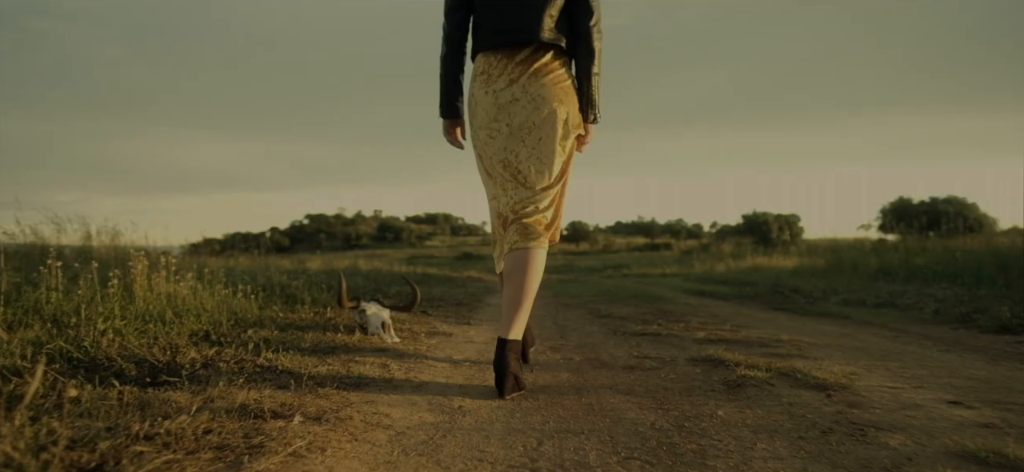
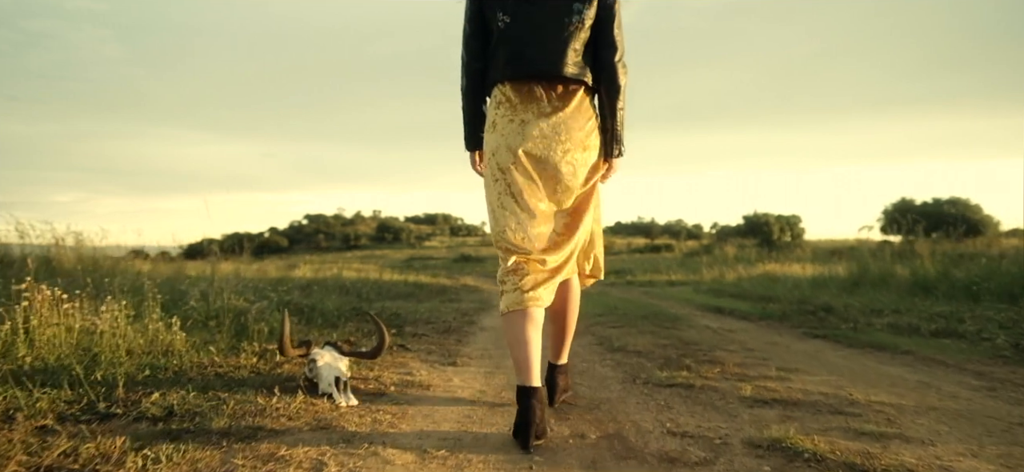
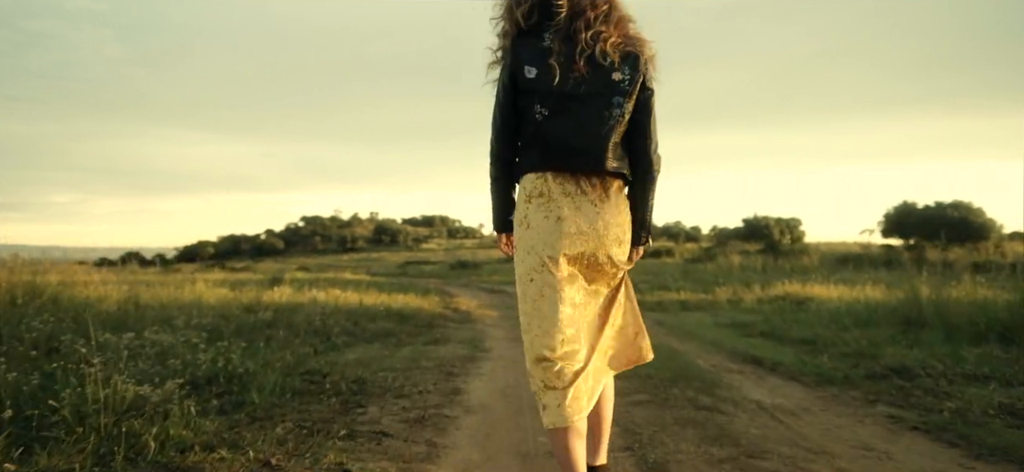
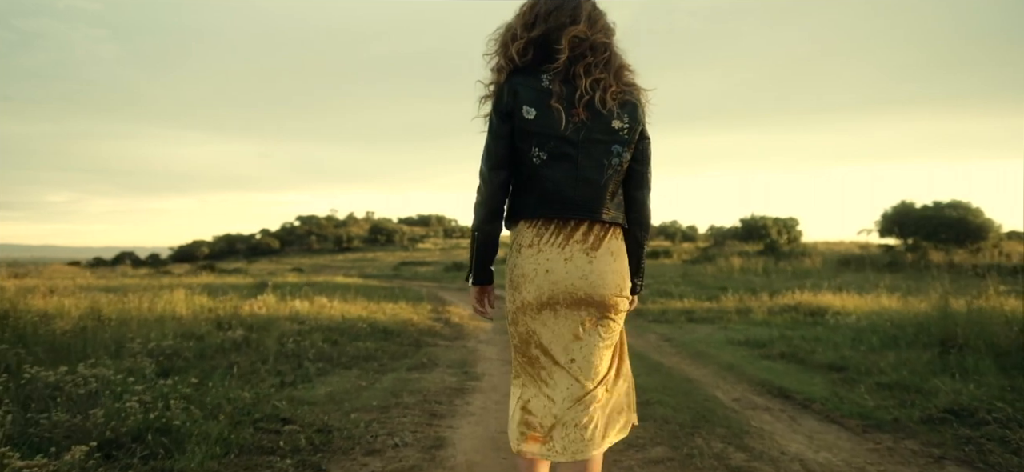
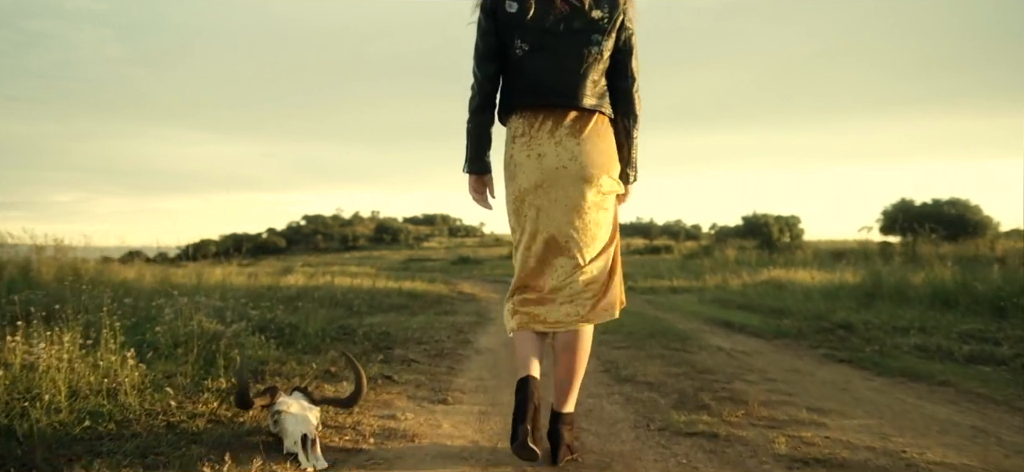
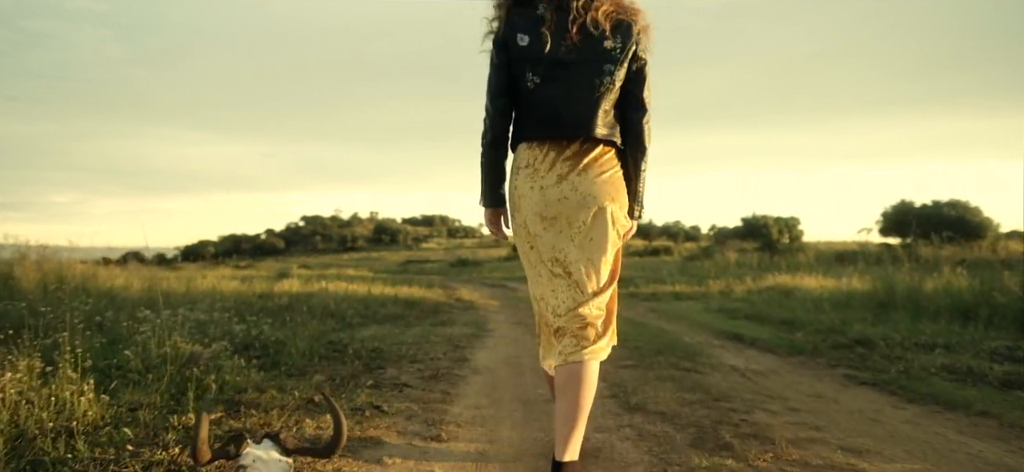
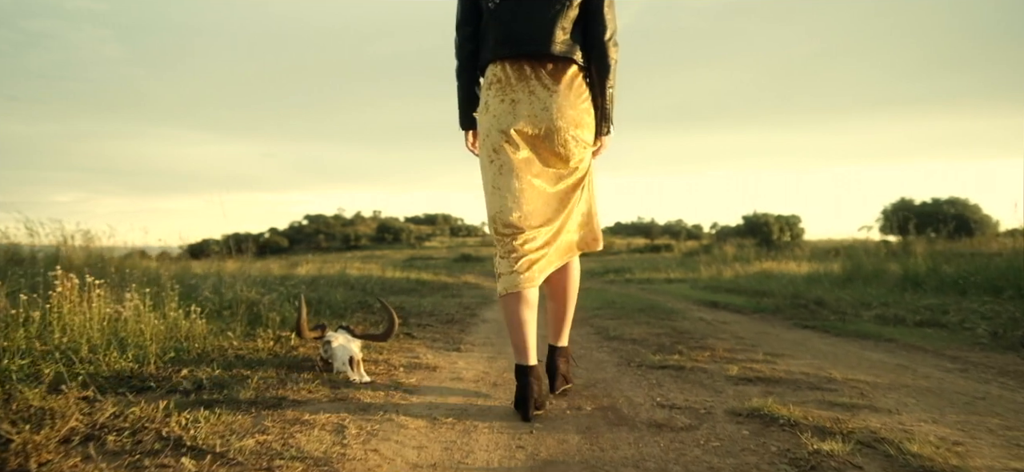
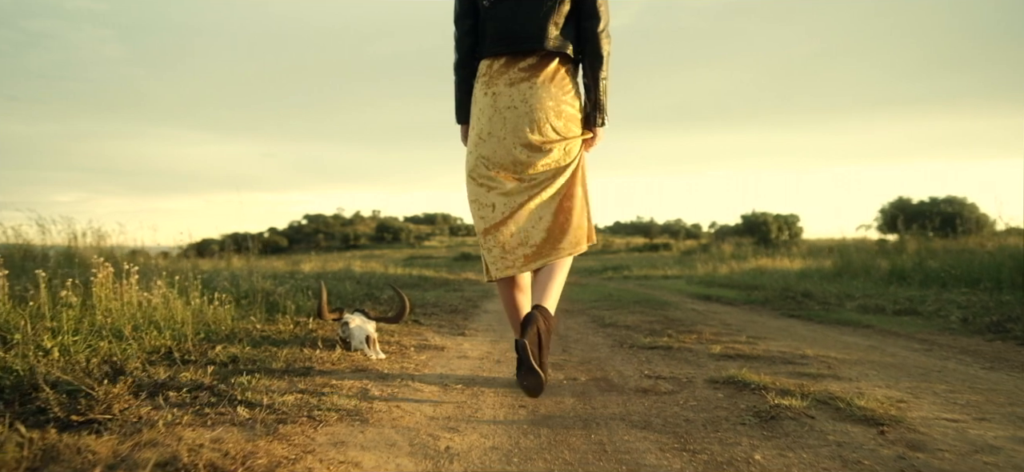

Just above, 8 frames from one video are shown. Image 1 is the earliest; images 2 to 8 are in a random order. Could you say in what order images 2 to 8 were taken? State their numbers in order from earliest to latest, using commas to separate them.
8, 7, 2, 5, 6, 3, 4
